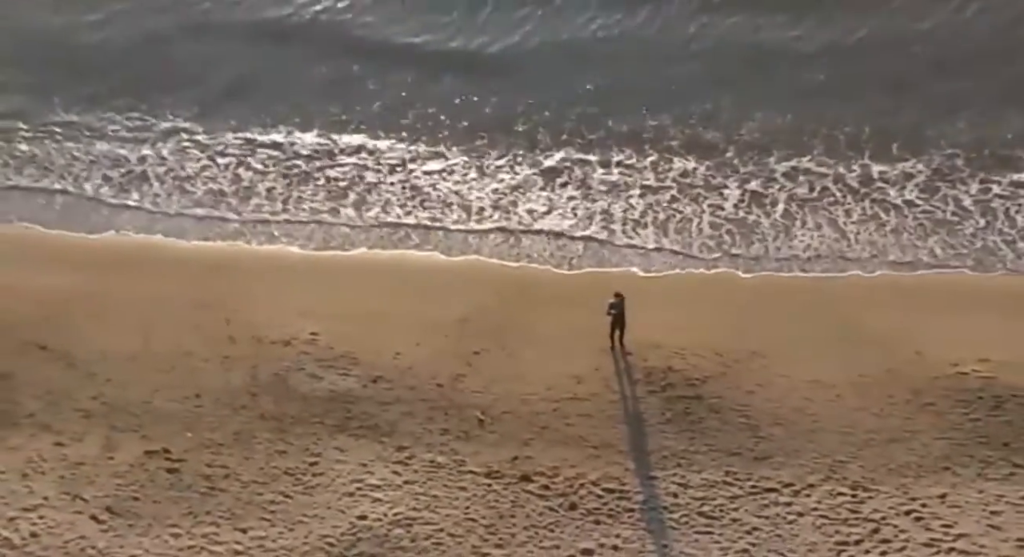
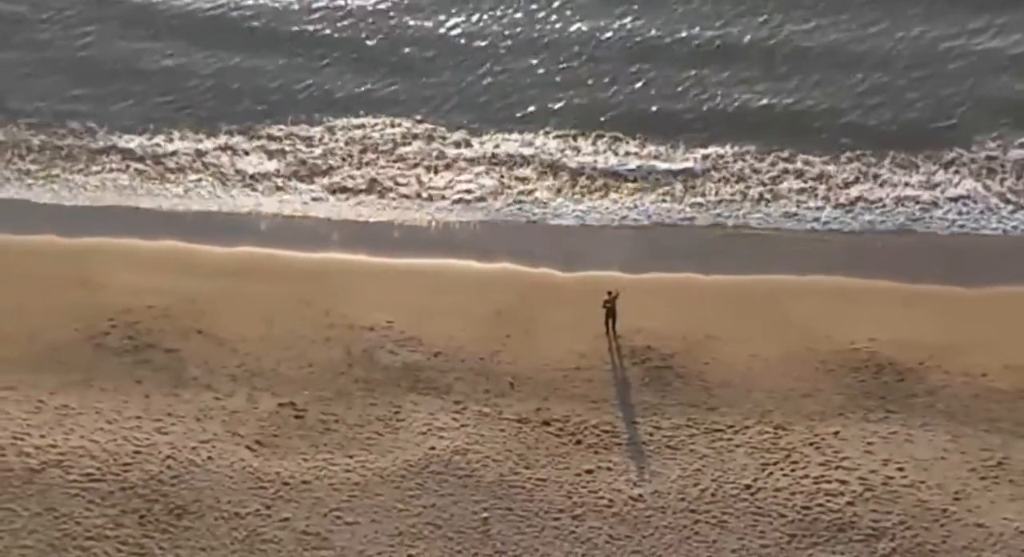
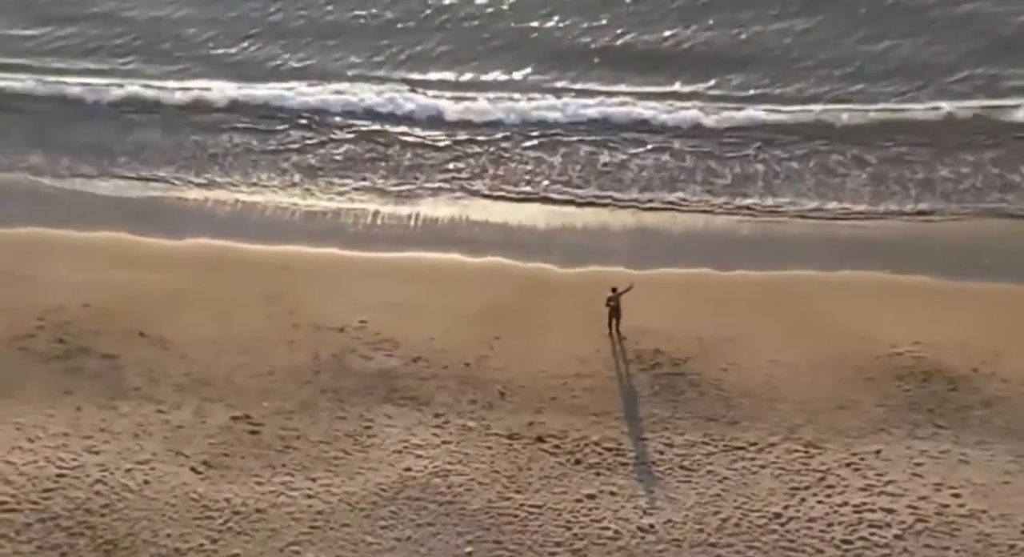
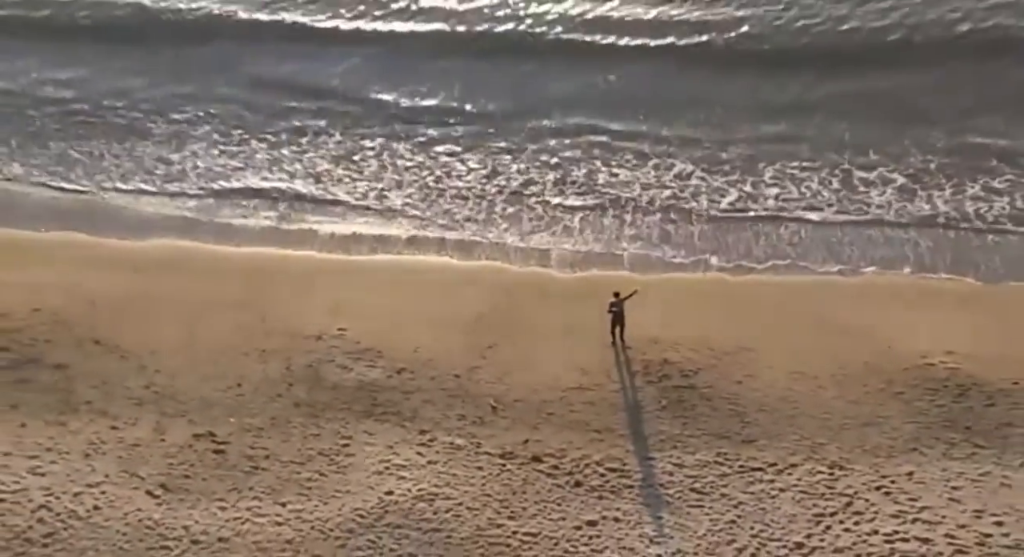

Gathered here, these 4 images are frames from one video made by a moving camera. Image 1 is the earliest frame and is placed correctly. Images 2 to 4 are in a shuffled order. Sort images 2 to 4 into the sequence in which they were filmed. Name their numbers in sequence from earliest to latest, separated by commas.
4, 3, 2
